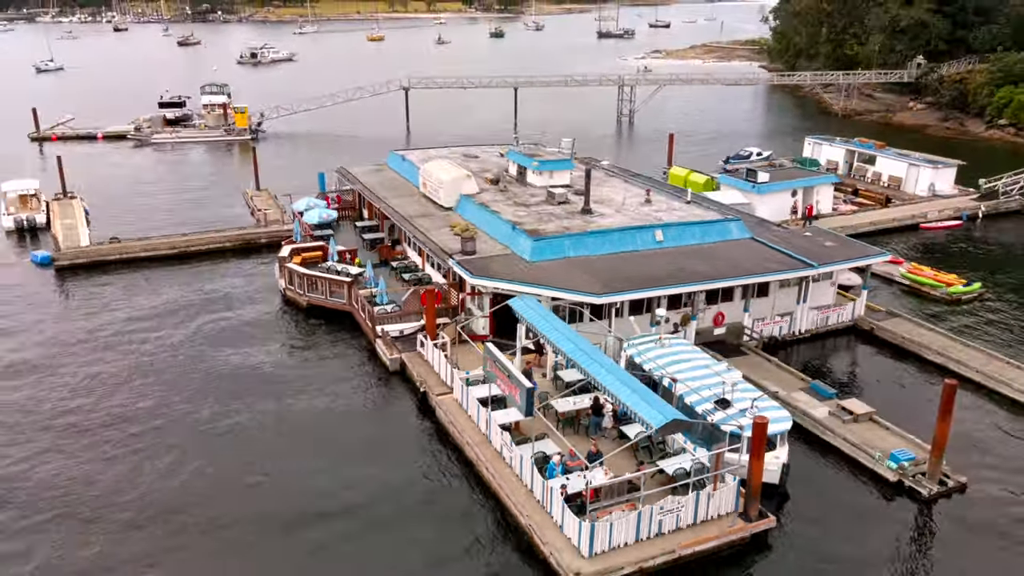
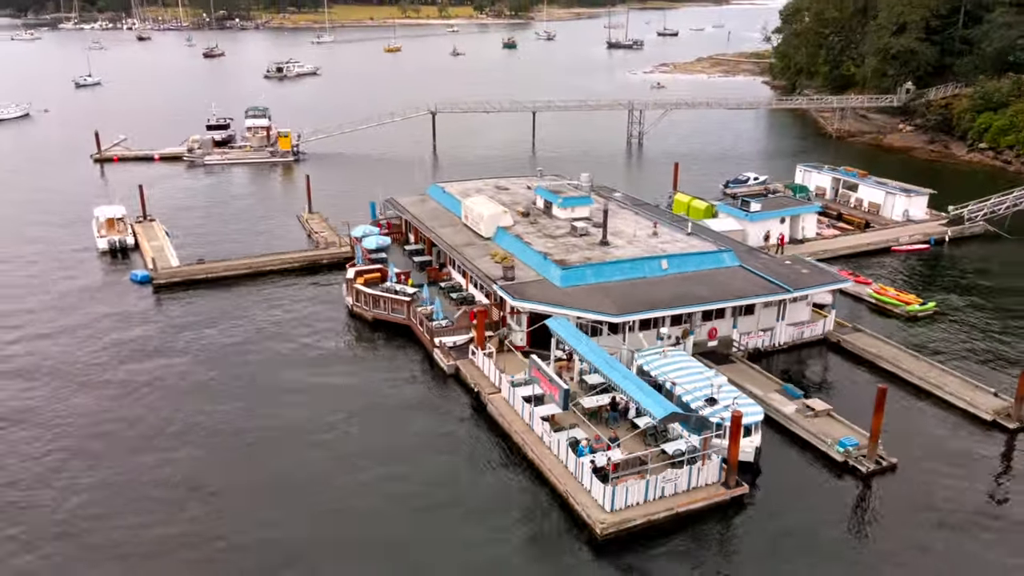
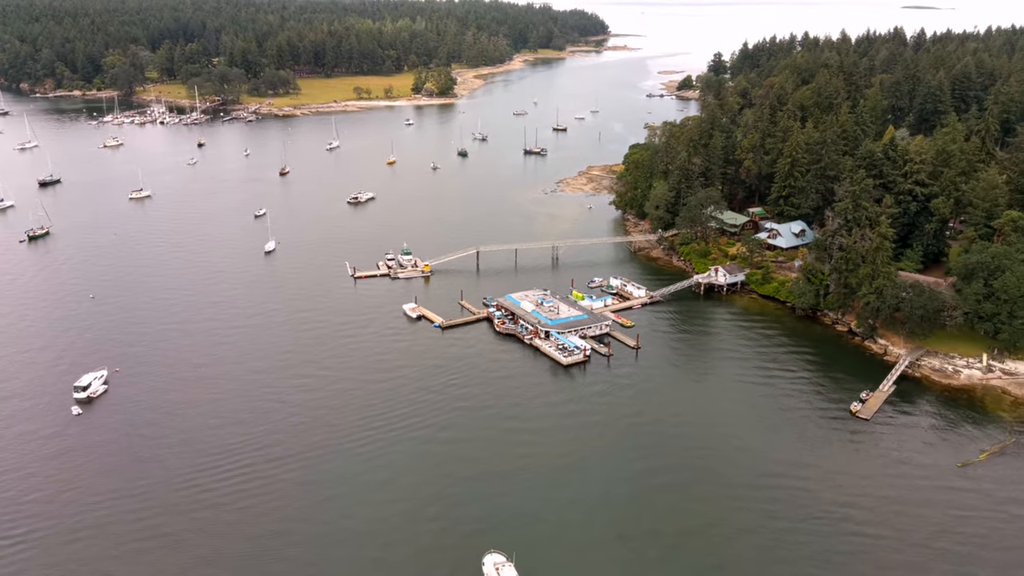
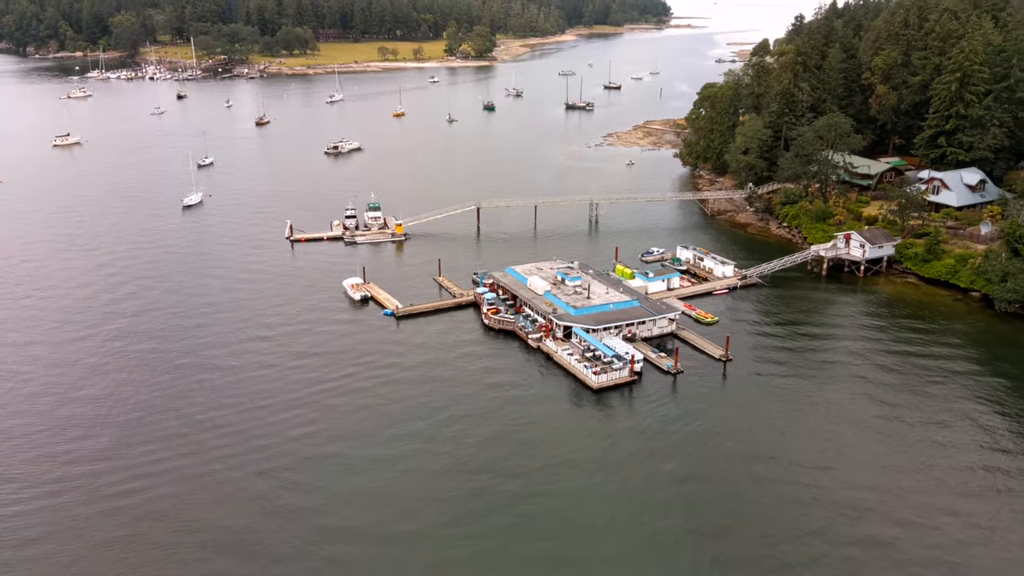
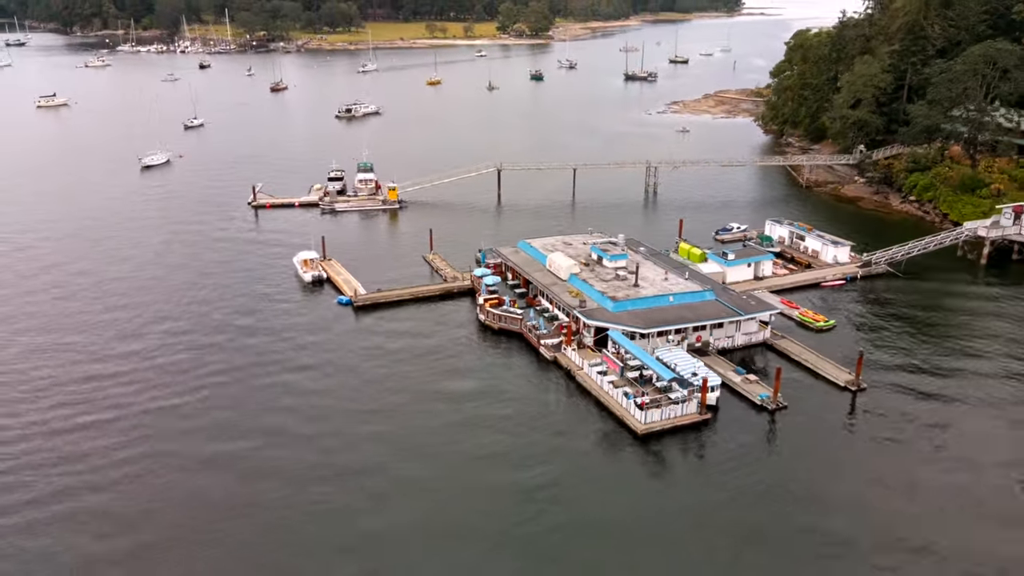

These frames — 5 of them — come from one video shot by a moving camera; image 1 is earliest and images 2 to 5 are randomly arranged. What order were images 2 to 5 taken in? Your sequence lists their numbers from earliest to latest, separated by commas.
2, 5, 4, 3
